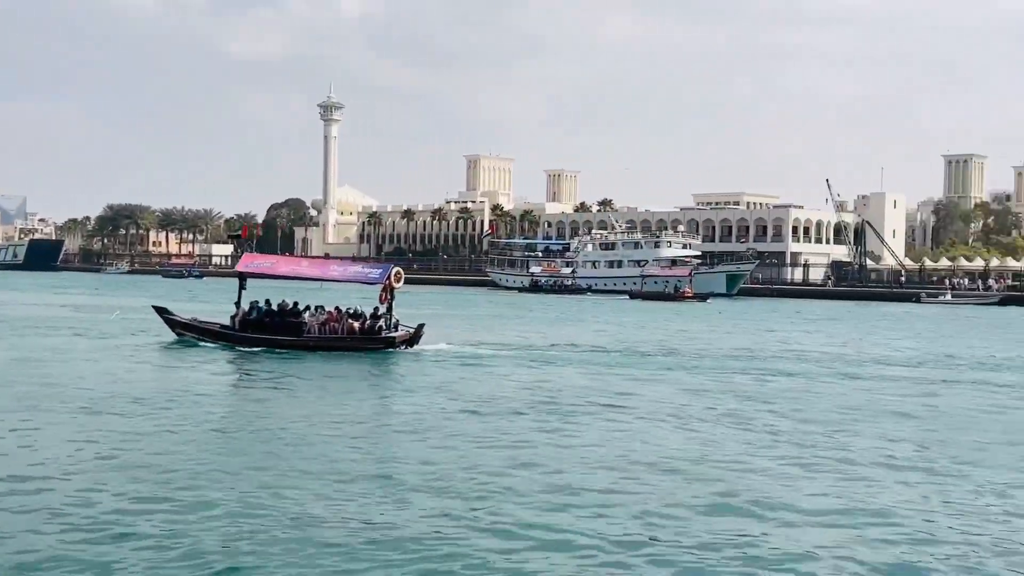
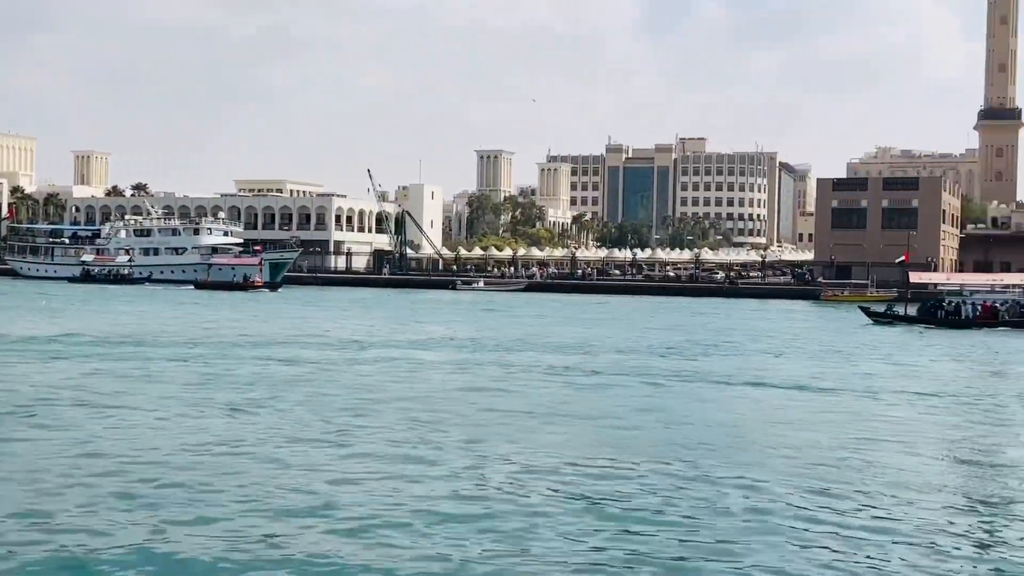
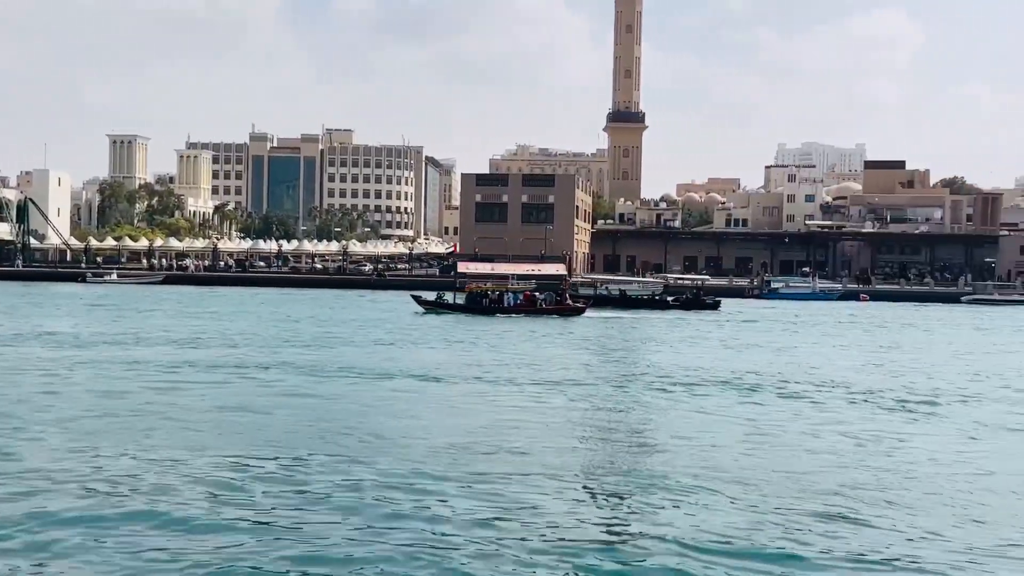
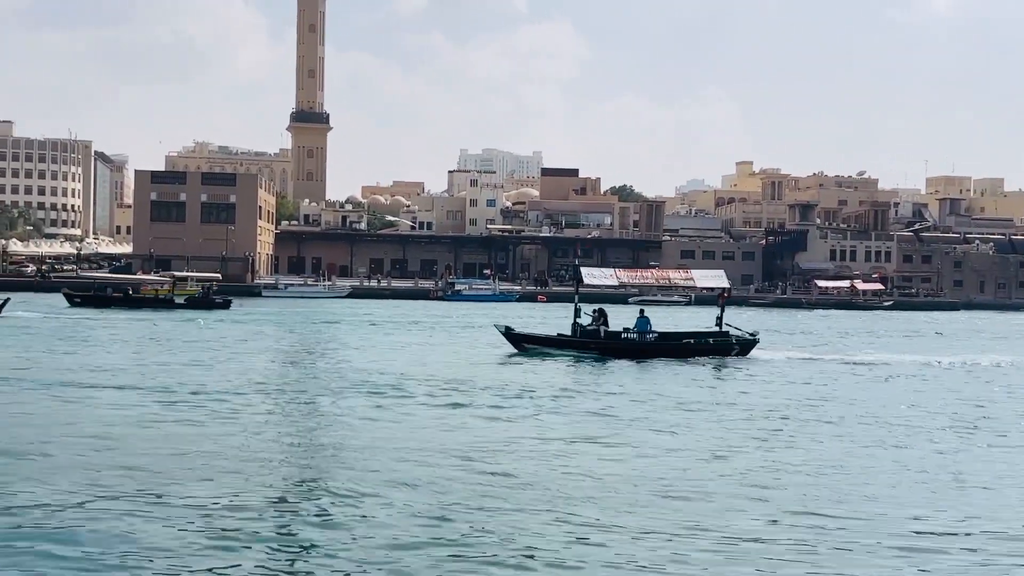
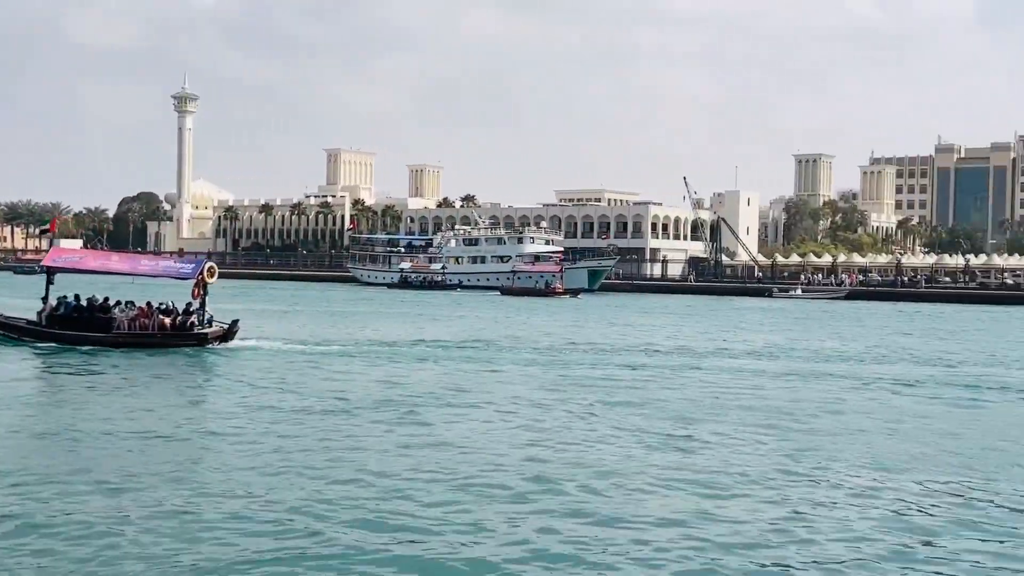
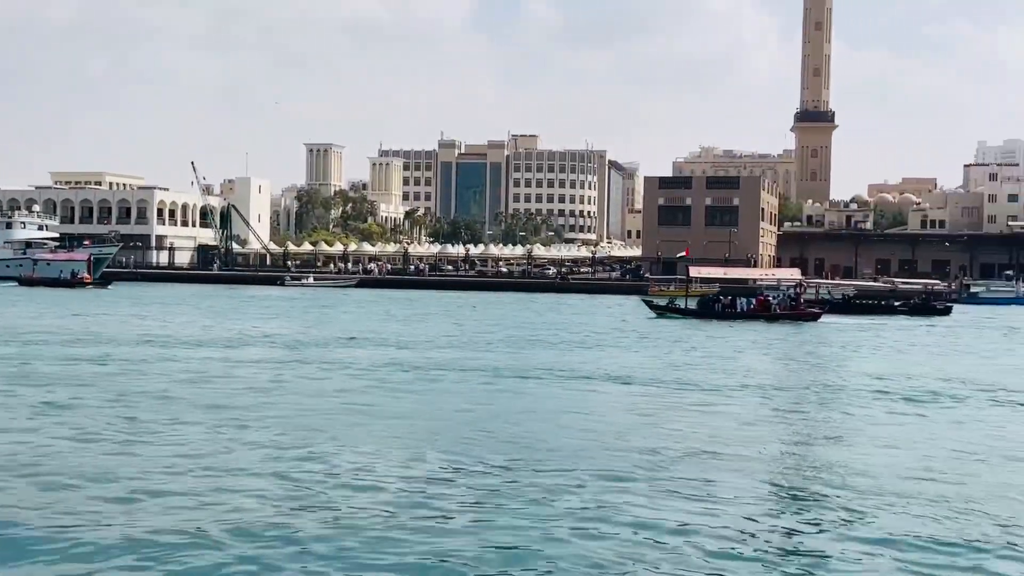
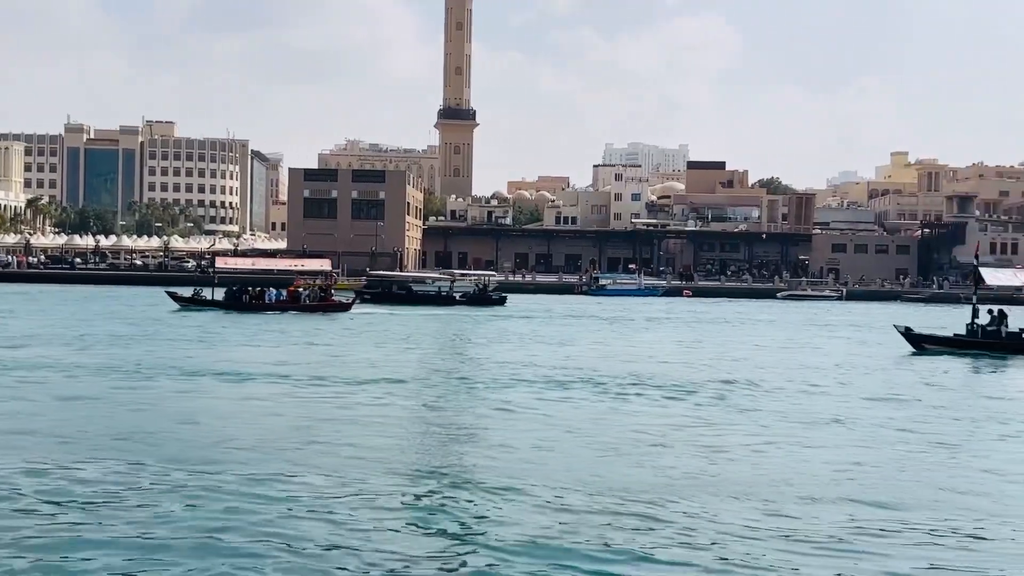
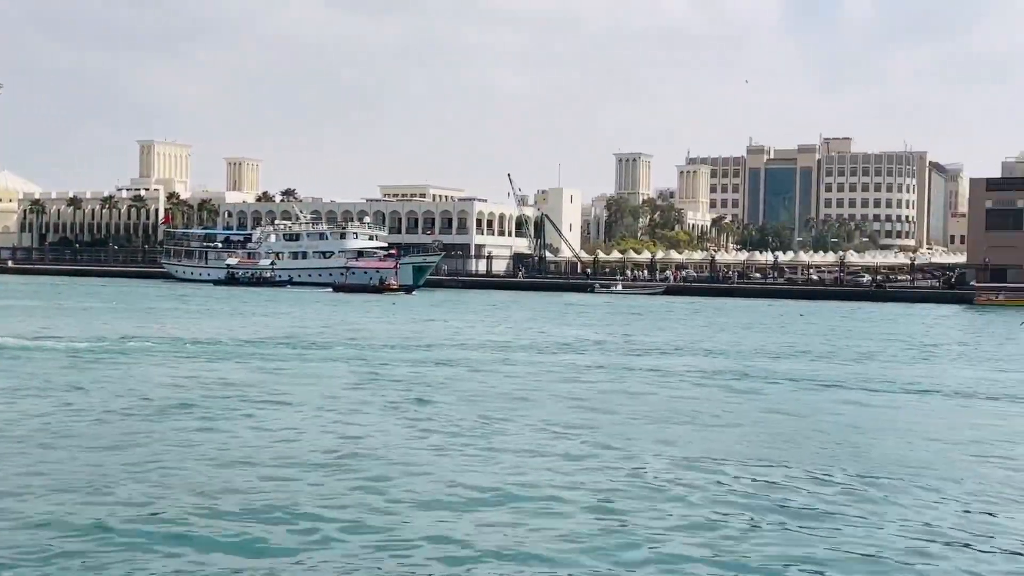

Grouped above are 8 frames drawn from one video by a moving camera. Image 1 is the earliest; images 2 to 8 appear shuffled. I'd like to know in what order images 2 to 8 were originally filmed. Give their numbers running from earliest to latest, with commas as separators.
5, 8, 2, 6, 3, 7, 4
